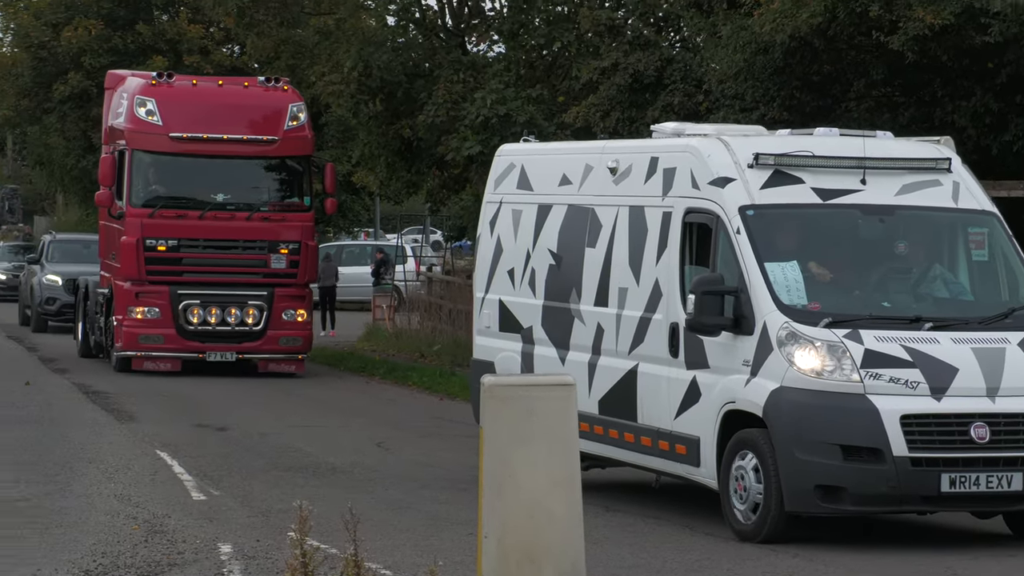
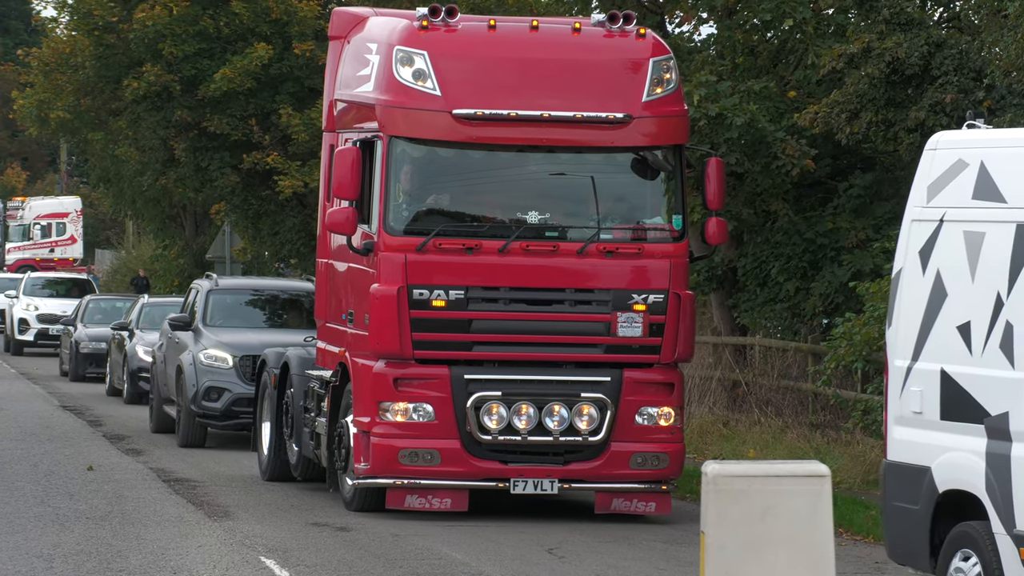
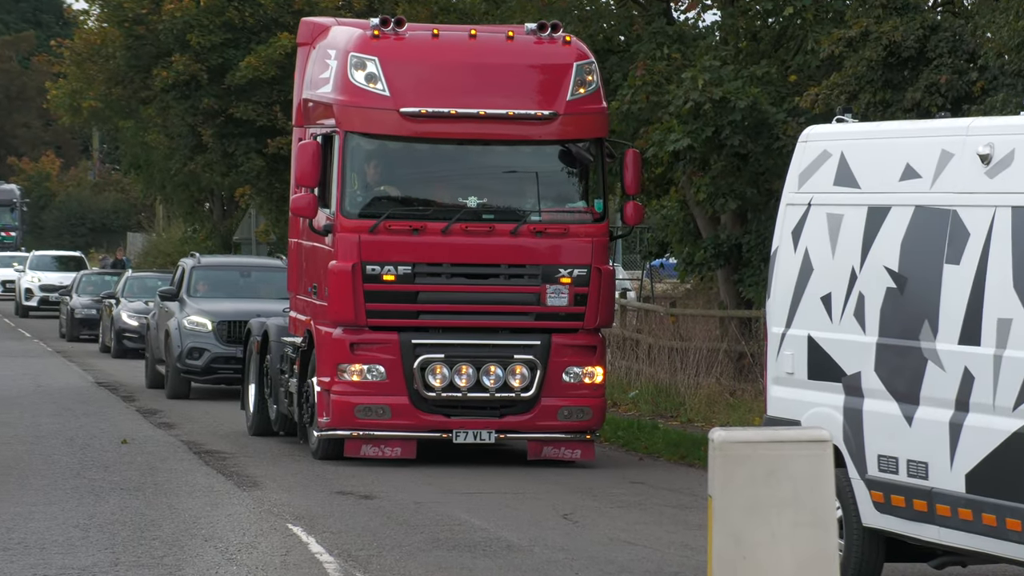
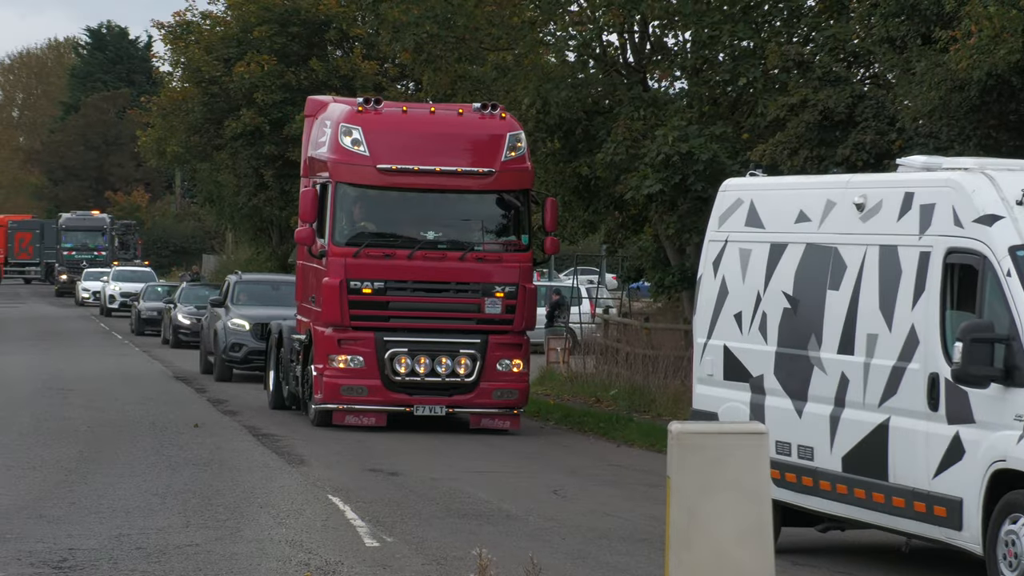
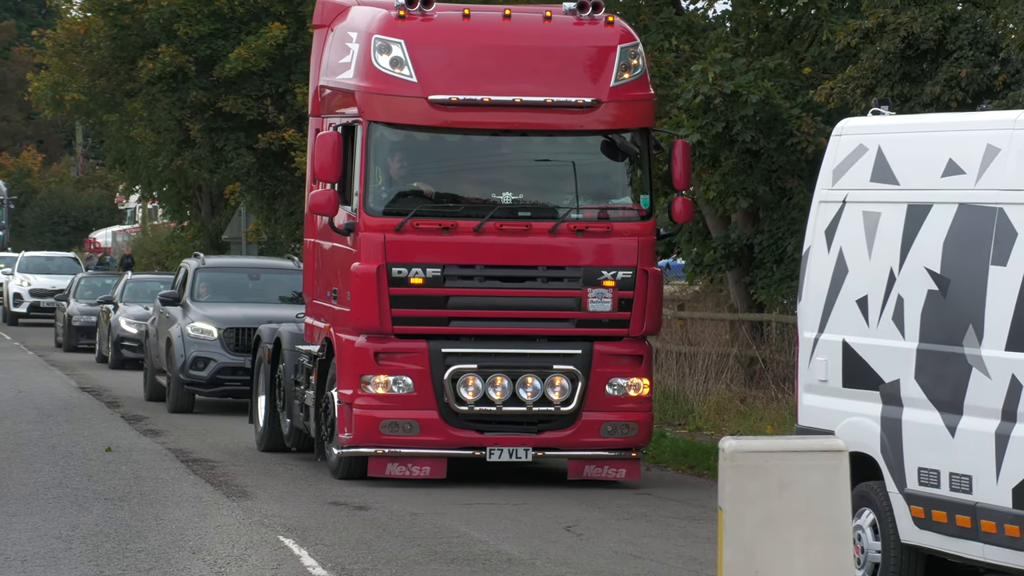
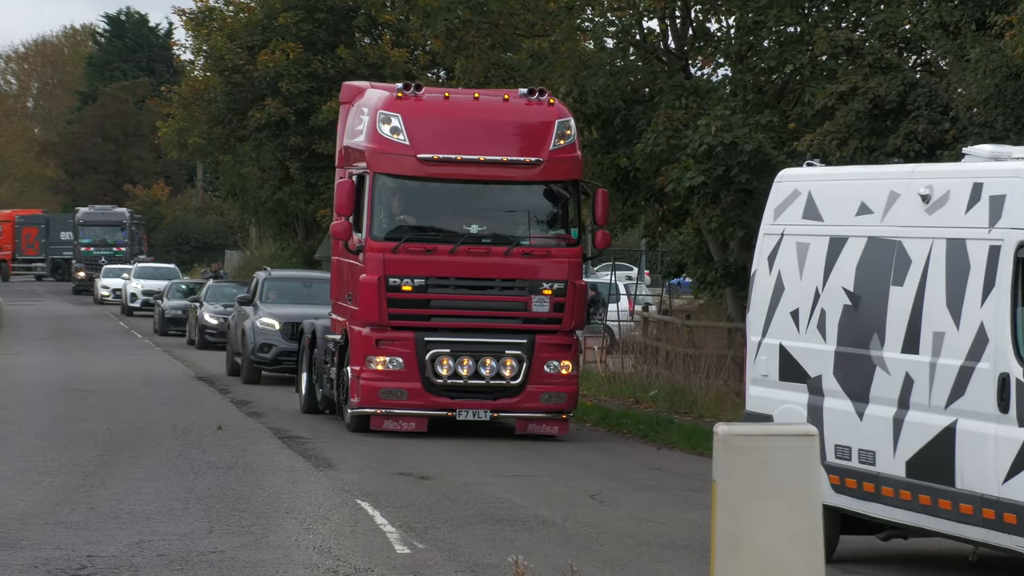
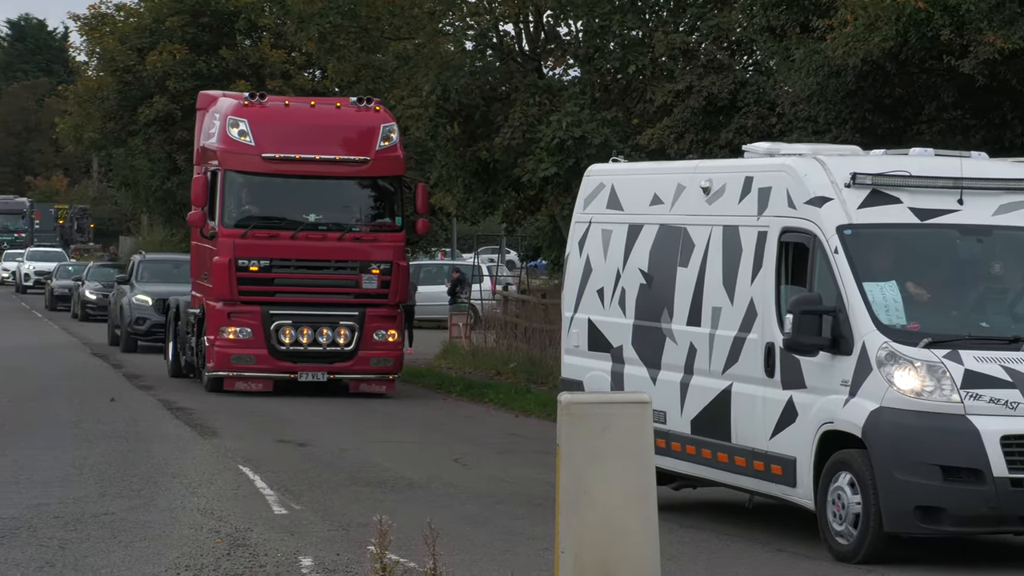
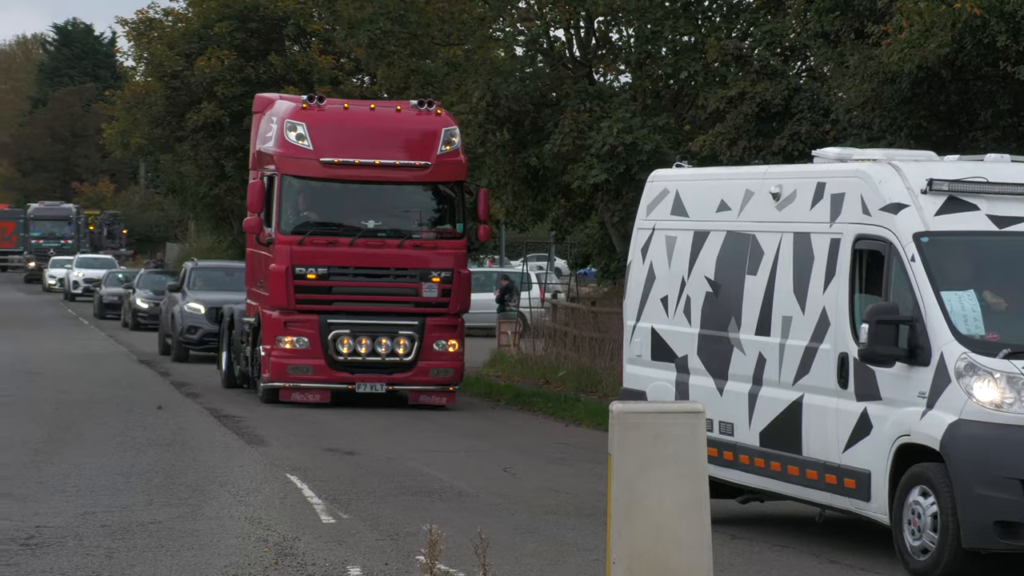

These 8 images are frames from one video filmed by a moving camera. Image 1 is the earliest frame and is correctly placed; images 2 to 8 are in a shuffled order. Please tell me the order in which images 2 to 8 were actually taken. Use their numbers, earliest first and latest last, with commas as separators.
7, 8, 4, 6, 3, 5, 2
